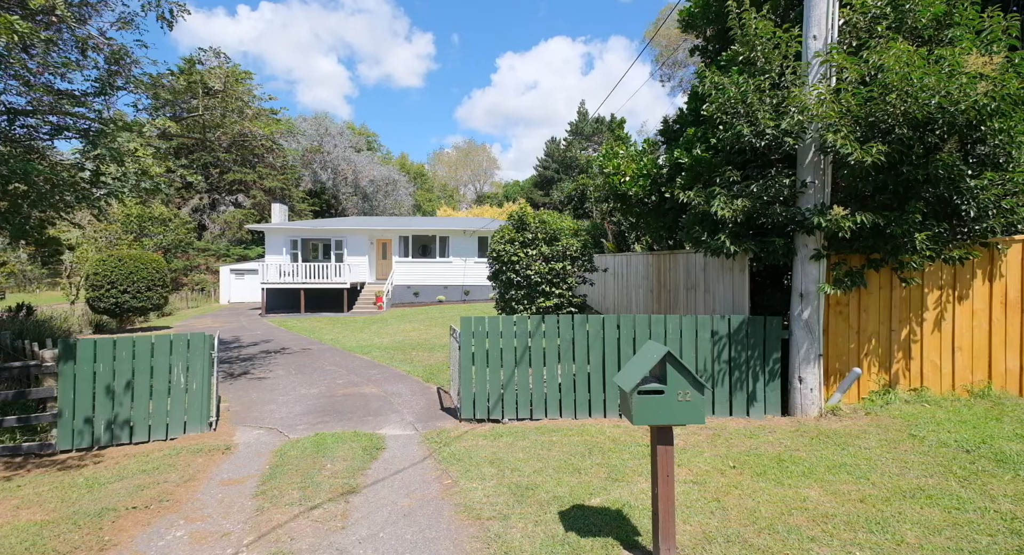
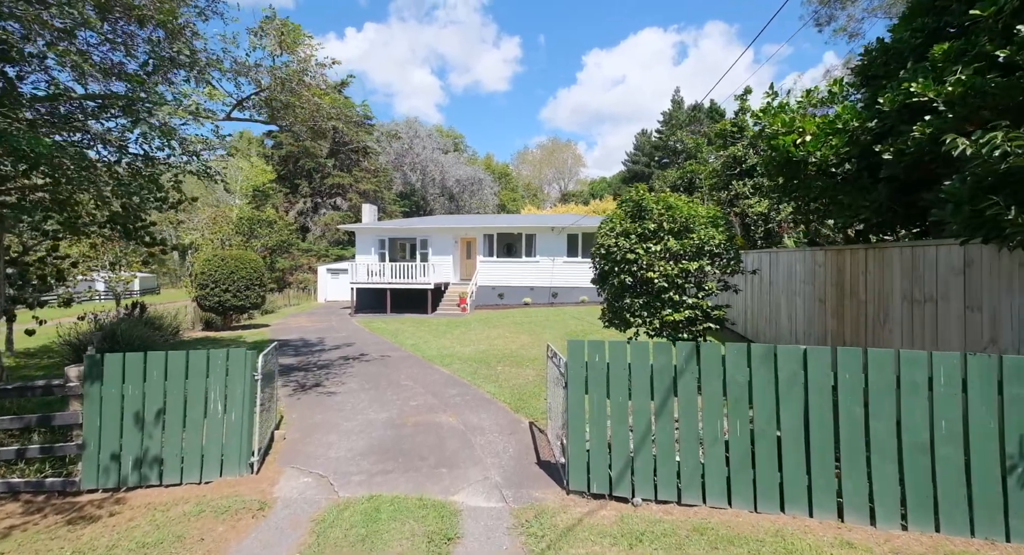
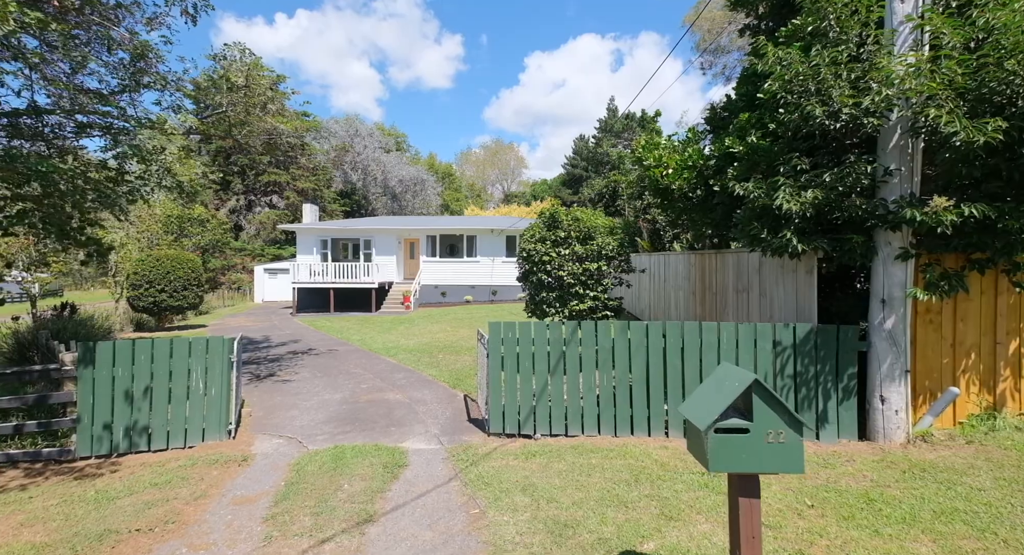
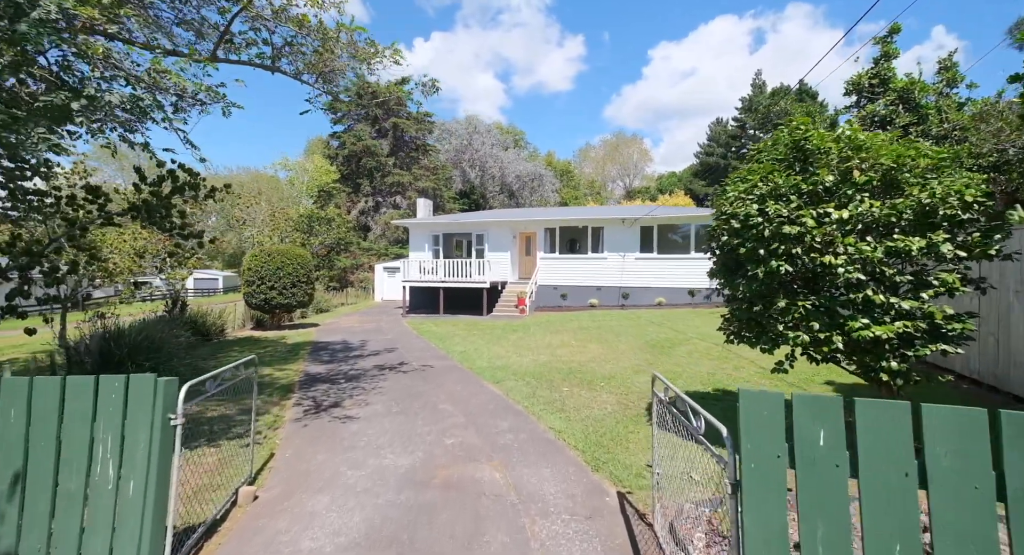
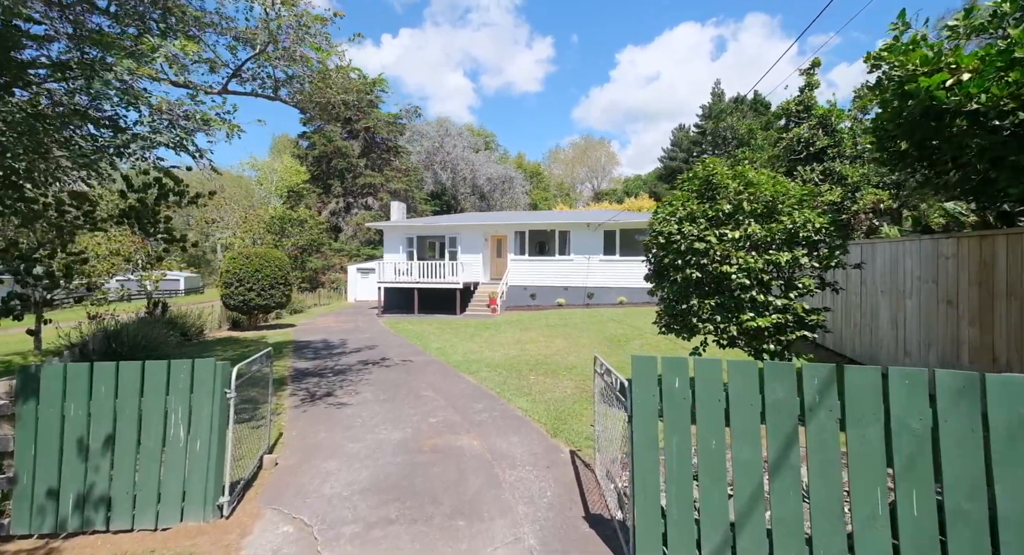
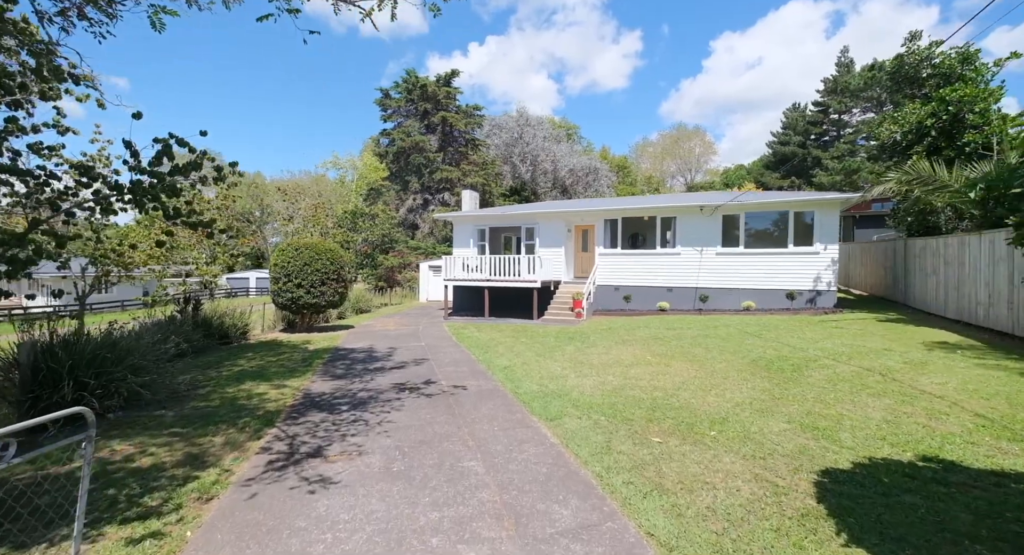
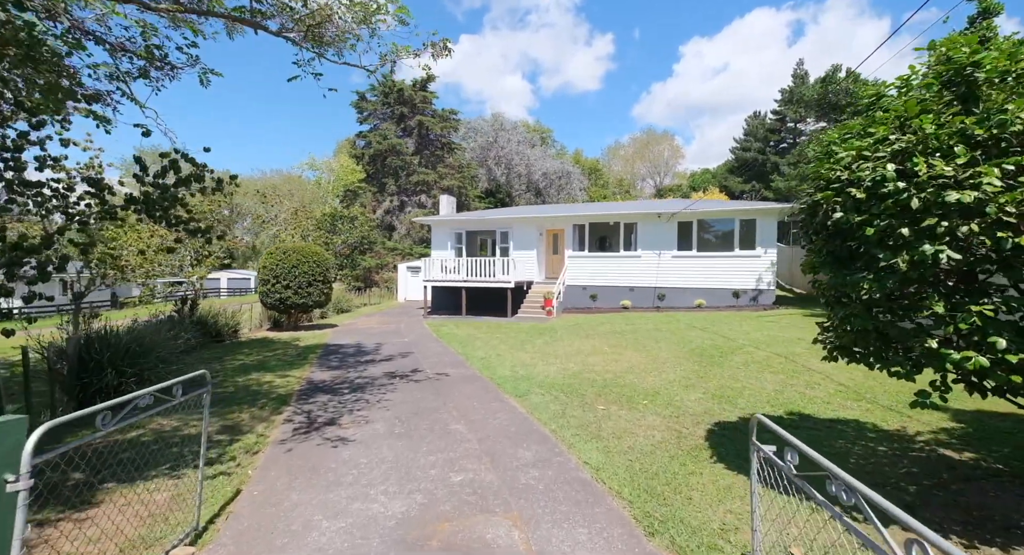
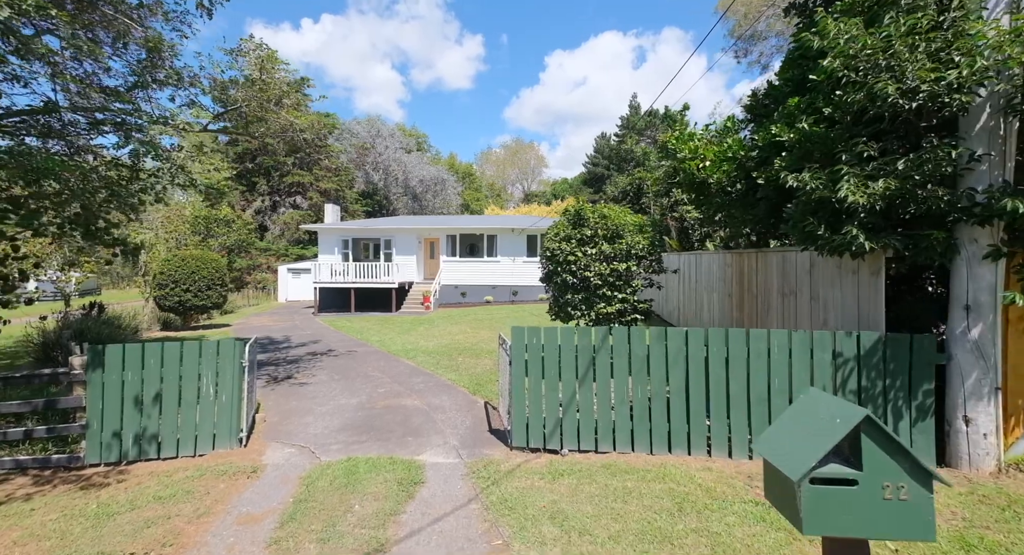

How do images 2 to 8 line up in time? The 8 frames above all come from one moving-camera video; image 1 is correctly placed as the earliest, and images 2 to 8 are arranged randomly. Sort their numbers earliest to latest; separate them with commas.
3, 8, 2, 5, 4, 7, 6
